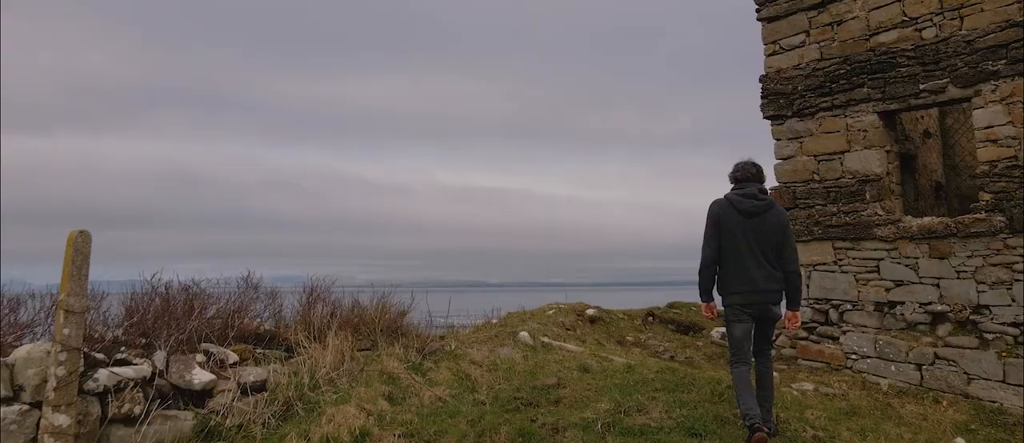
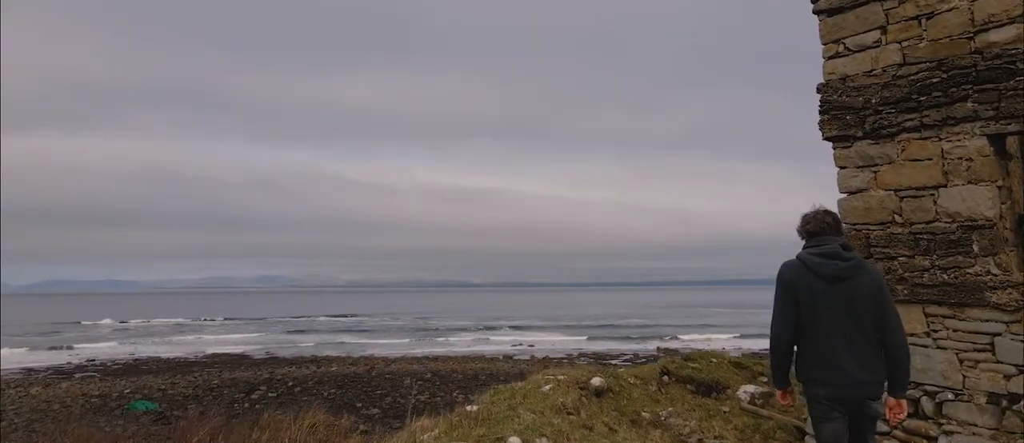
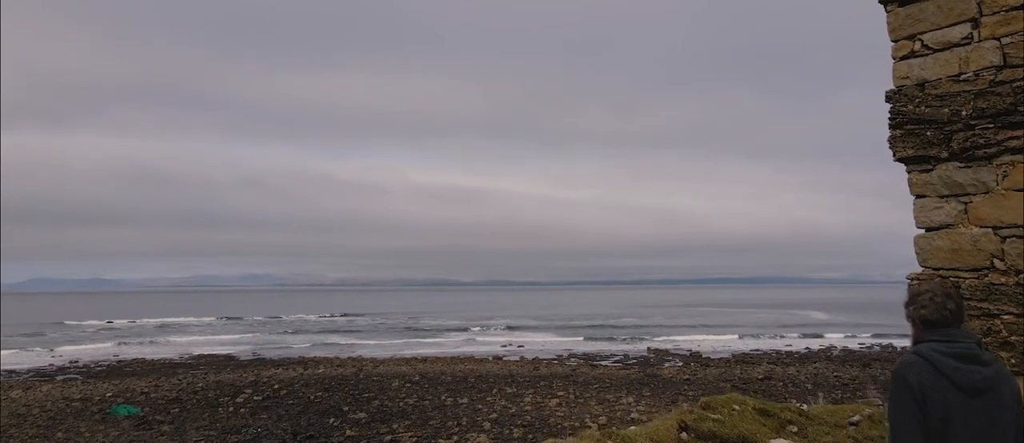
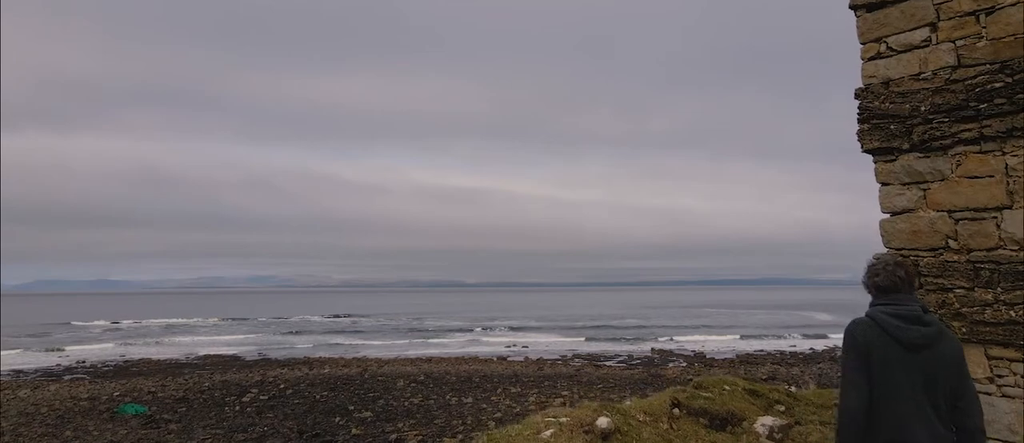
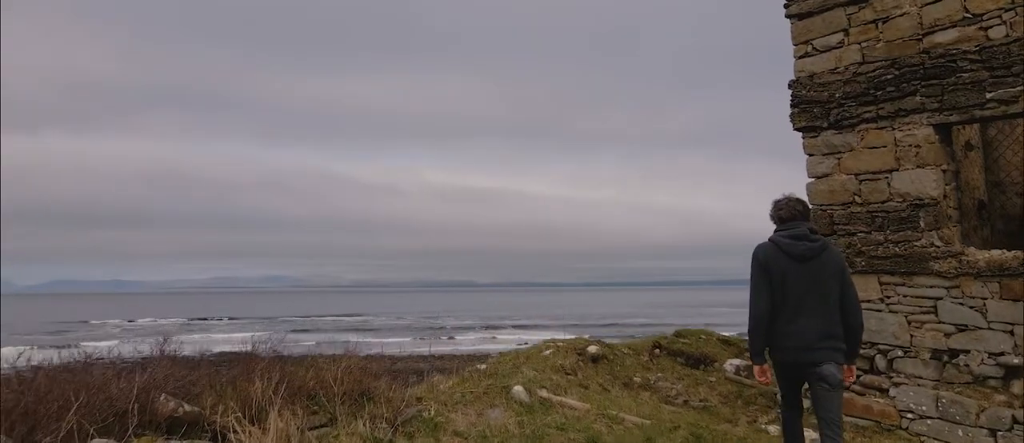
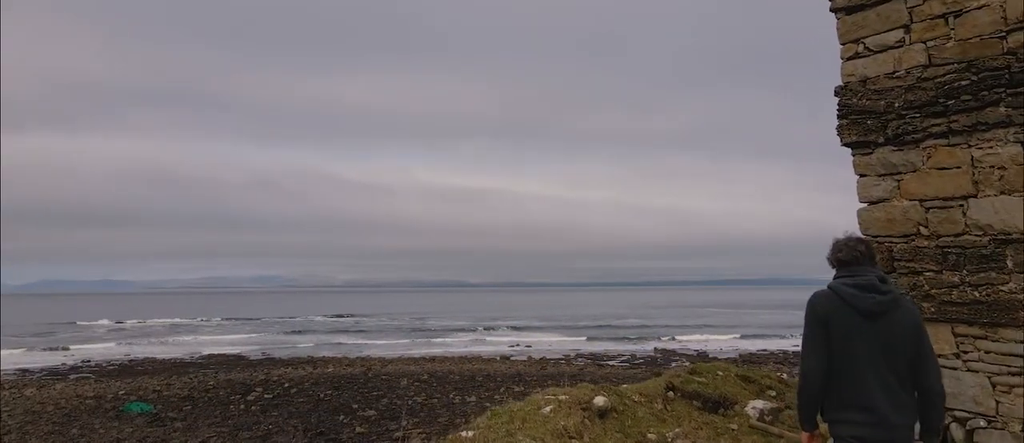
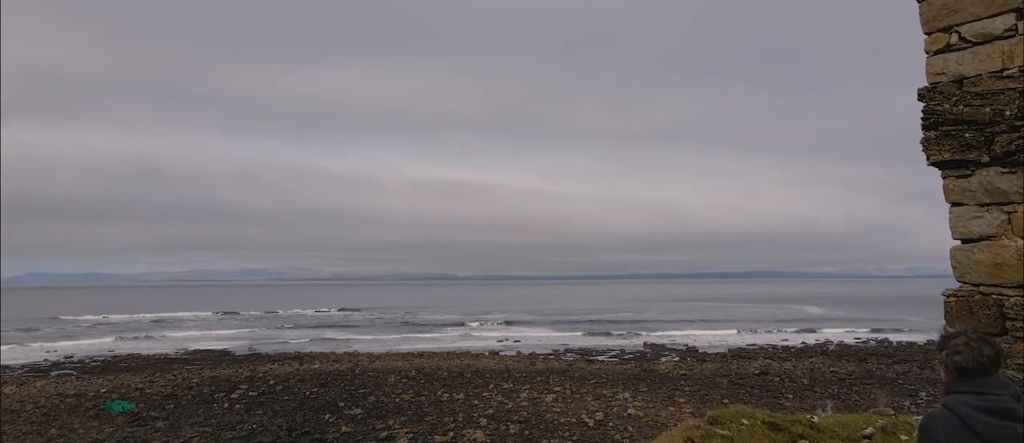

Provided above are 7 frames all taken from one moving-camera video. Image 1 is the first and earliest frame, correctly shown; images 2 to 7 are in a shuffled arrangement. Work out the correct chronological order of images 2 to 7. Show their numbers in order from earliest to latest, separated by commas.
5, 2, 6, 4, 3, 7
